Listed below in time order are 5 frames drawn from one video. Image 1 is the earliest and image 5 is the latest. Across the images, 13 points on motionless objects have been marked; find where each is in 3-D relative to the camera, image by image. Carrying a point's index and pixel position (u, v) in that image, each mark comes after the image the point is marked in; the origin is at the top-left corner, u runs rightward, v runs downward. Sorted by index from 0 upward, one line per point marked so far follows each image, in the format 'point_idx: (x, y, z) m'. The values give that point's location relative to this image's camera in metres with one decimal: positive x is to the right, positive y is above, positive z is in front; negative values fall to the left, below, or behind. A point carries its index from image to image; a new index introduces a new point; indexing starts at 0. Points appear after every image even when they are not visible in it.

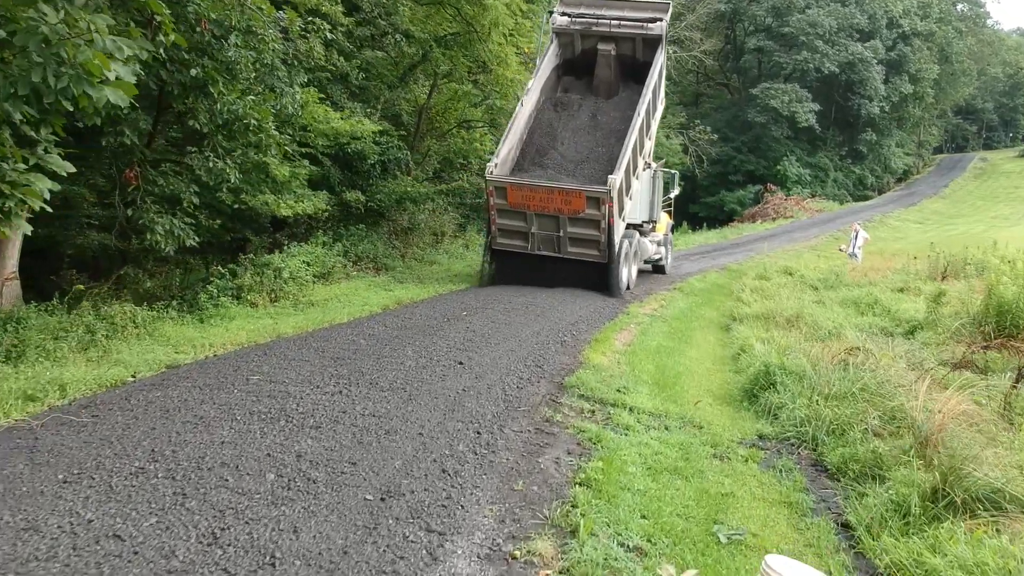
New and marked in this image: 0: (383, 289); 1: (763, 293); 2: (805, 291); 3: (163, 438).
0: (-1.3, 0.0, +11.0) m
1: (+2.8, -0.1, +12.0) m
2: (+3.3, 0.0, +12.0) m
3: (-1.3, -0.6, +3.9) m
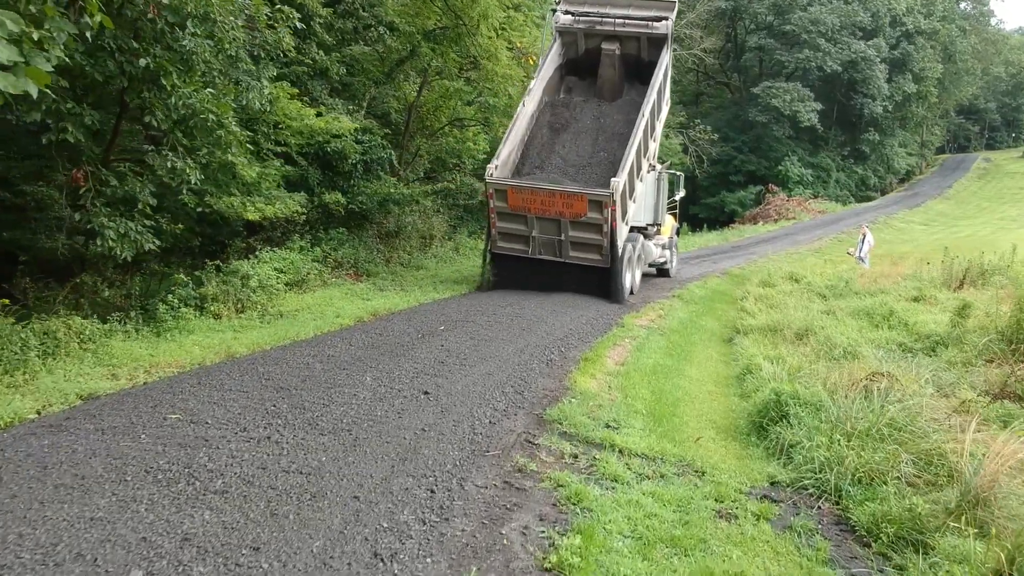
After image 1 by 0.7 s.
0: (-1.4, -0.1, +10.3) m
1: (+2.7, -0.2, +11.2) m
2: (+3.1, -0.1, +11.3) m
3: (-1.4, -0.6, +3.1) m
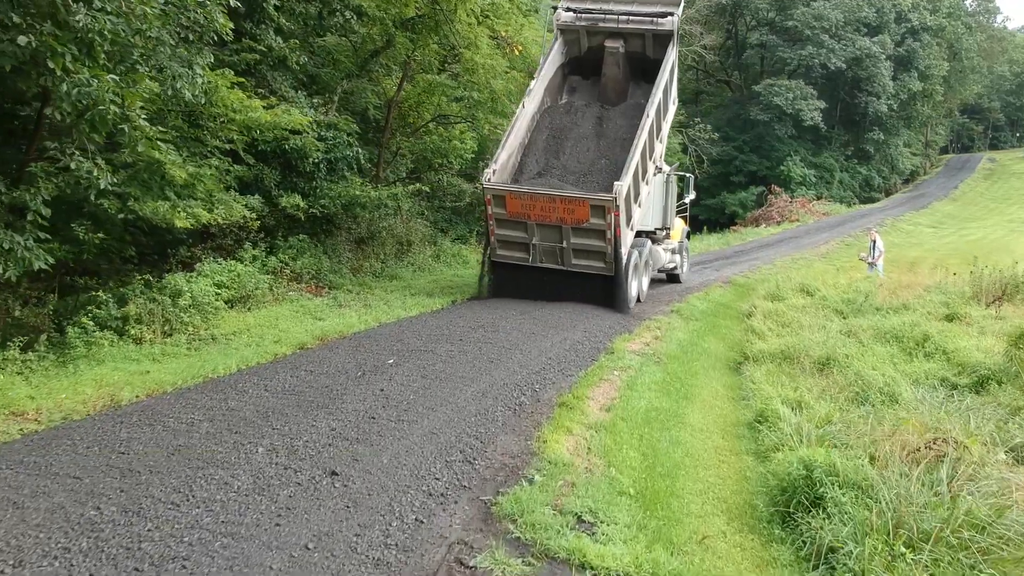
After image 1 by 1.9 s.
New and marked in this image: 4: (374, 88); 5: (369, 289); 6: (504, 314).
0: (-1.6, -0.2, +9.0) m
1: (+2.5, -0.3, +9.9) m
2: (+2.9, -0.3, +10.0) m
3: (-1.6, -0.8, +1.8) m
4: (-2.0, +2.9, +15.5) m
5: (-1.5, 0.0, +11.6) m
6: (-0.1, -0.2, +9.9) m
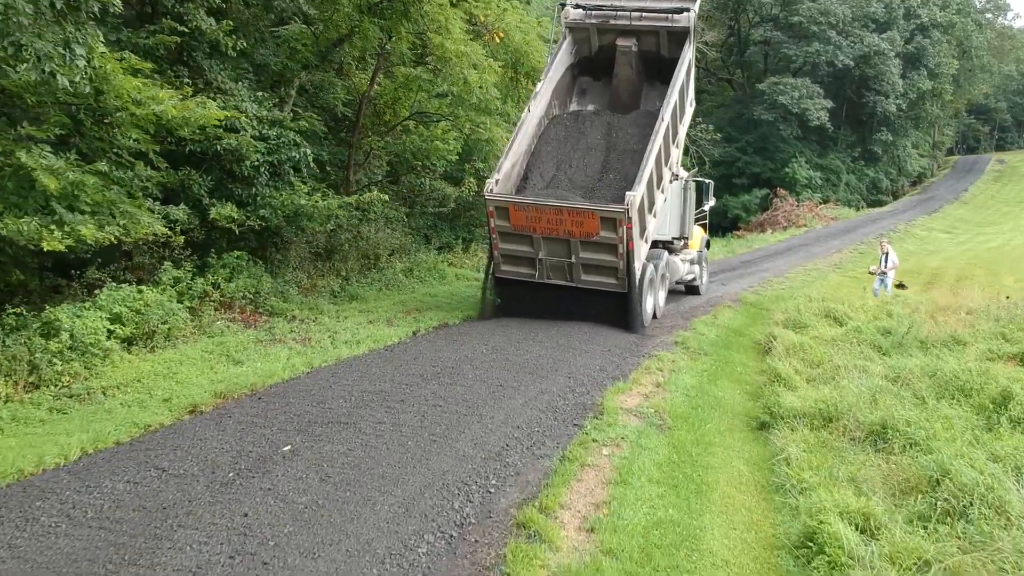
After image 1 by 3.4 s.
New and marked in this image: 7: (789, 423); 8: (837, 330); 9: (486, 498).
0: (-1.9, -0.5, +7.2) m
1: (+2.2, -0.5, +8.2) m
2: (+2.7, -0.5, +8.2) m
3: (-1.8, -1.0, 0.0) m
4: (-2.2, +2.6, +13.7) m
5: (-1.8, -0.2, +9.8) m
6: (-0.3, -0.5, +8.1) m
7: (+1.6, -0.8, +6.1) m
8: (+2.8, -0.4, +9.3) m
9: (-0.1, -0.8, +4.1) m
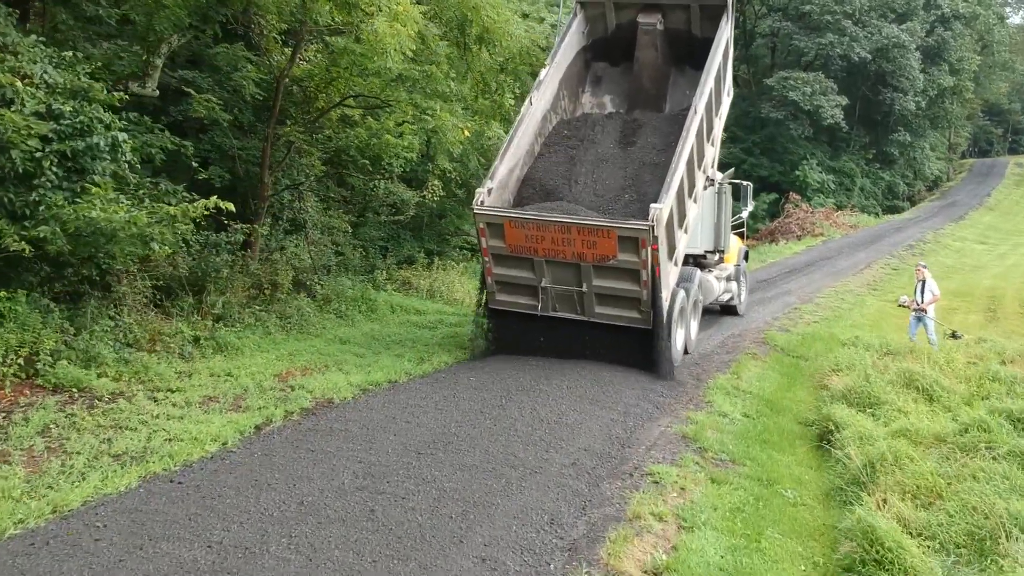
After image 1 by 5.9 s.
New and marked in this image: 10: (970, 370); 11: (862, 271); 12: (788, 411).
0: (-2.4, -0.8, +3.7) m
1: (+1.7, -0.9, +4.7) m
2: (+2.2, -0.9, +4.7) m
3: (-2.3, -1.3, -3.4) m
4: (-2.7, +2.3, +10.3) m
5: (-2.3, -0.6, +6.4) m
6: (-0.8, -0.8, +4.6) m
7: (+1.1, -1.1, +2.6) m
8: (+2.3, -0.7, +5.8) m
9: (-0.6, -1.1, +0.6) m
10: (+3.2, -0.6, +7.6) m
11: (+6.1, +0.3, +18.7) m
12: (+1.7, -0.8, +6.8) m
